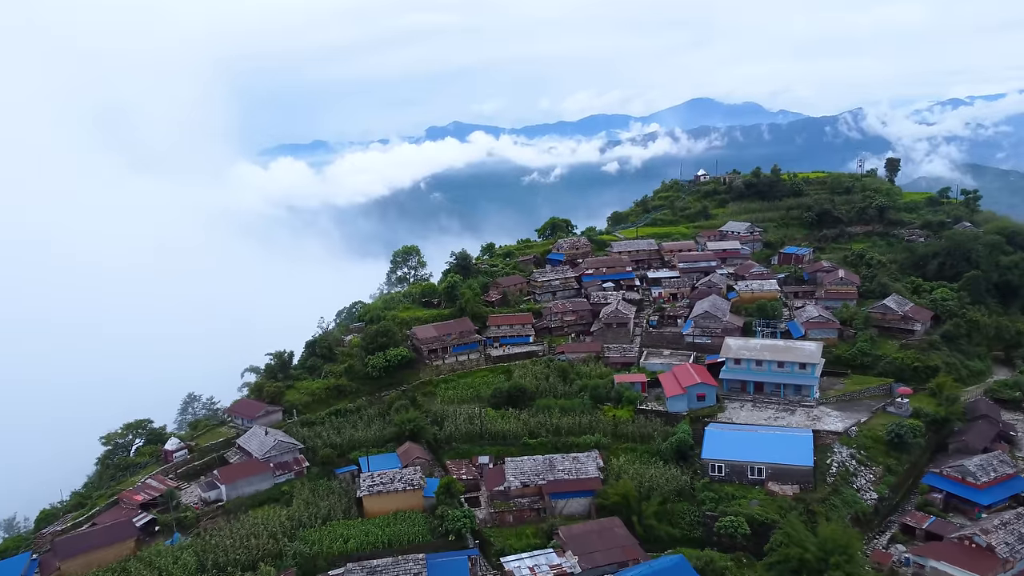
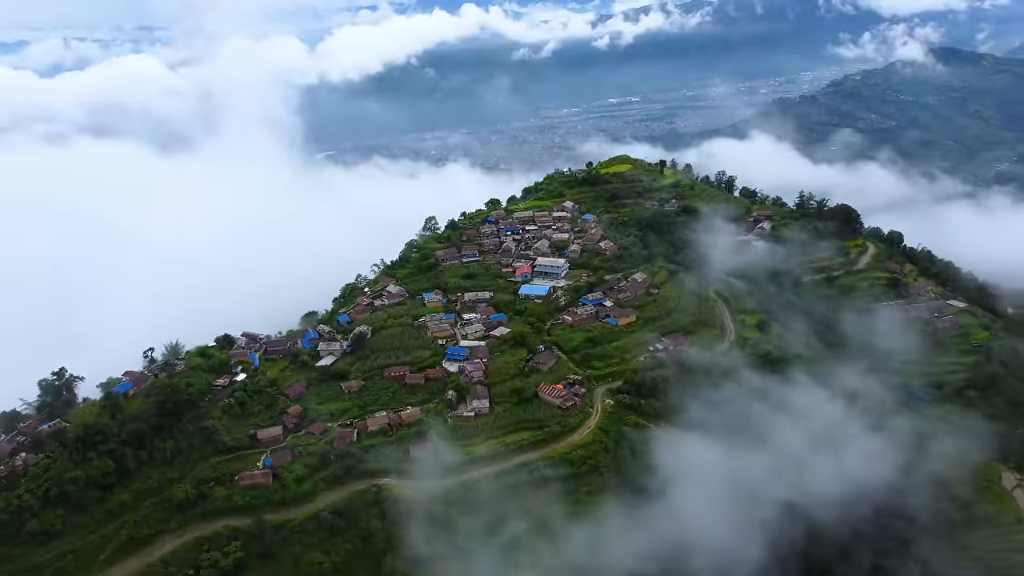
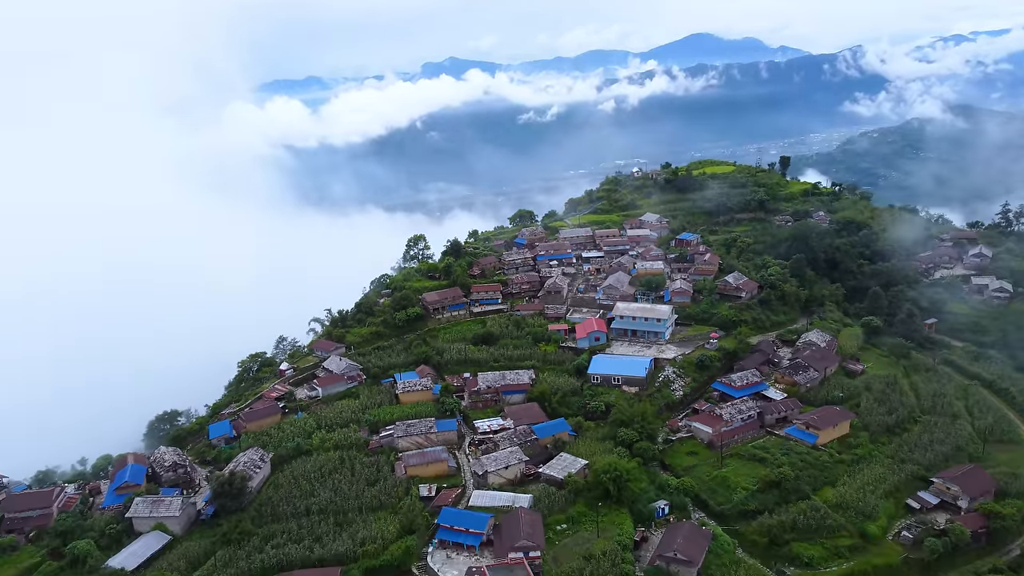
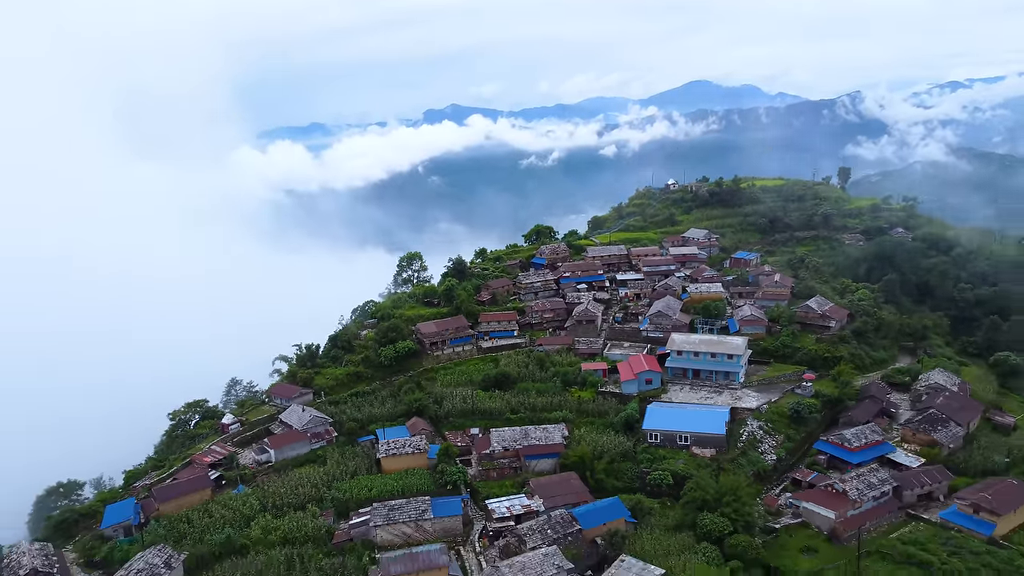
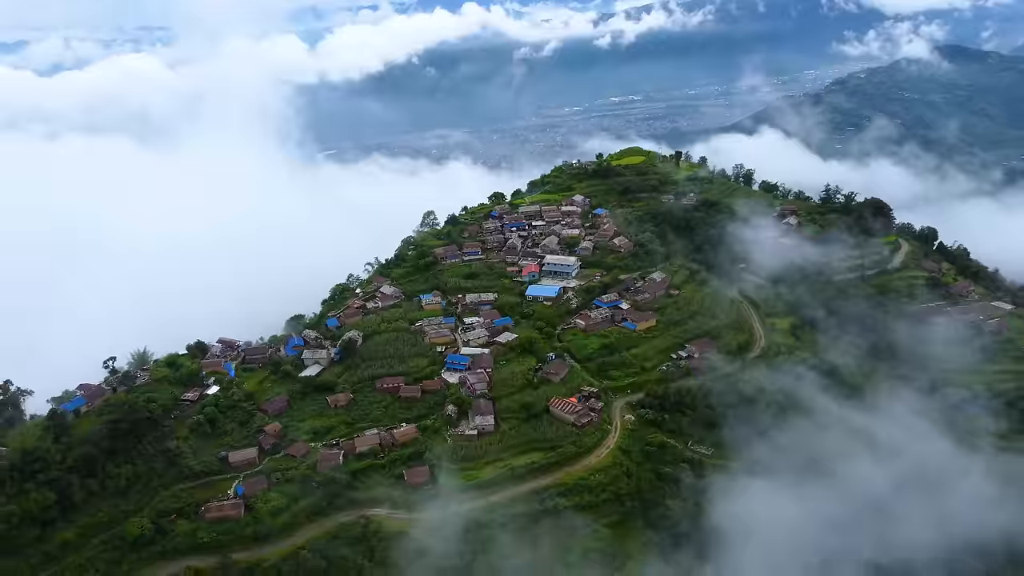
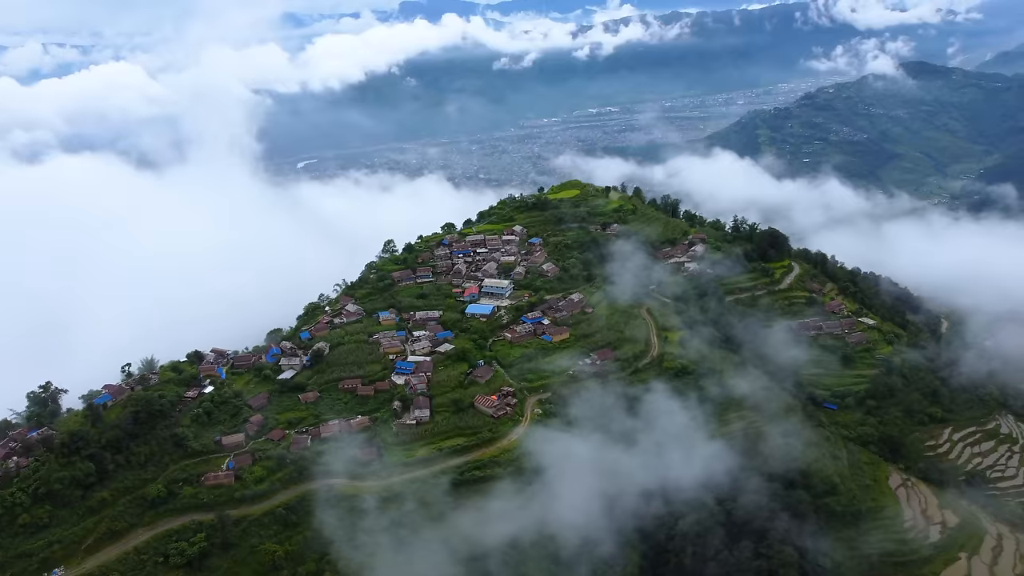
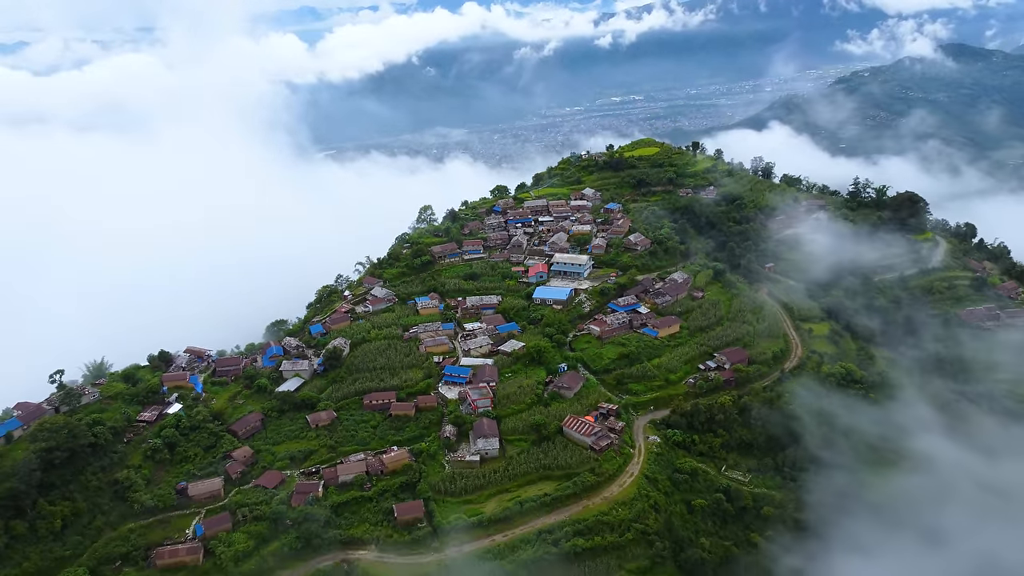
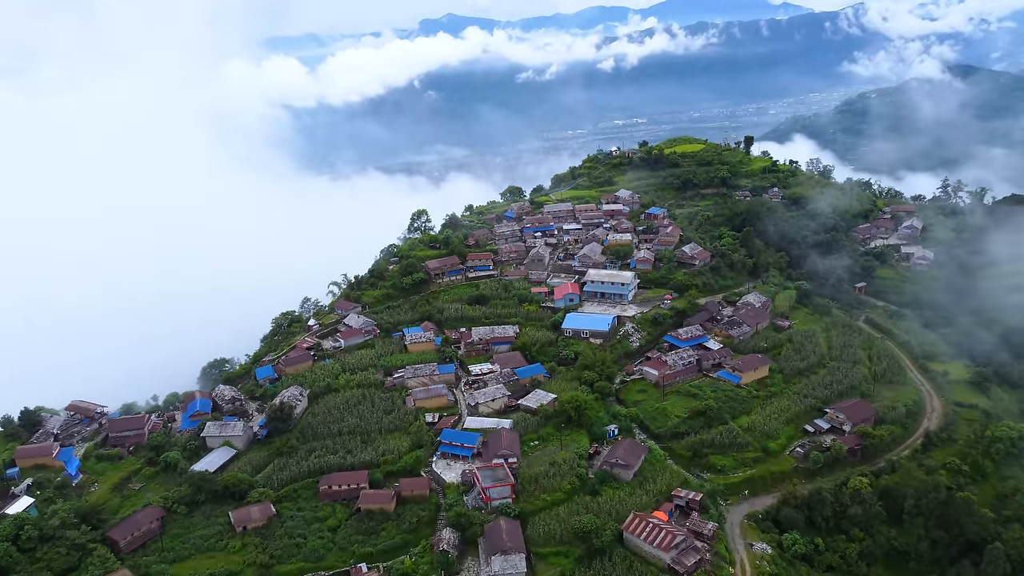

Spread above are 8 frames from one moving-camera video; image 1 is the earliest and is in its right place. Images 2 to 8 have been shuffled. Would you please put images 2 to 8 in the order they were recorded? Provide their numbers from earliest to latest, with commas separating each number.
4, 3, 8, 7, 5, 2, 6
